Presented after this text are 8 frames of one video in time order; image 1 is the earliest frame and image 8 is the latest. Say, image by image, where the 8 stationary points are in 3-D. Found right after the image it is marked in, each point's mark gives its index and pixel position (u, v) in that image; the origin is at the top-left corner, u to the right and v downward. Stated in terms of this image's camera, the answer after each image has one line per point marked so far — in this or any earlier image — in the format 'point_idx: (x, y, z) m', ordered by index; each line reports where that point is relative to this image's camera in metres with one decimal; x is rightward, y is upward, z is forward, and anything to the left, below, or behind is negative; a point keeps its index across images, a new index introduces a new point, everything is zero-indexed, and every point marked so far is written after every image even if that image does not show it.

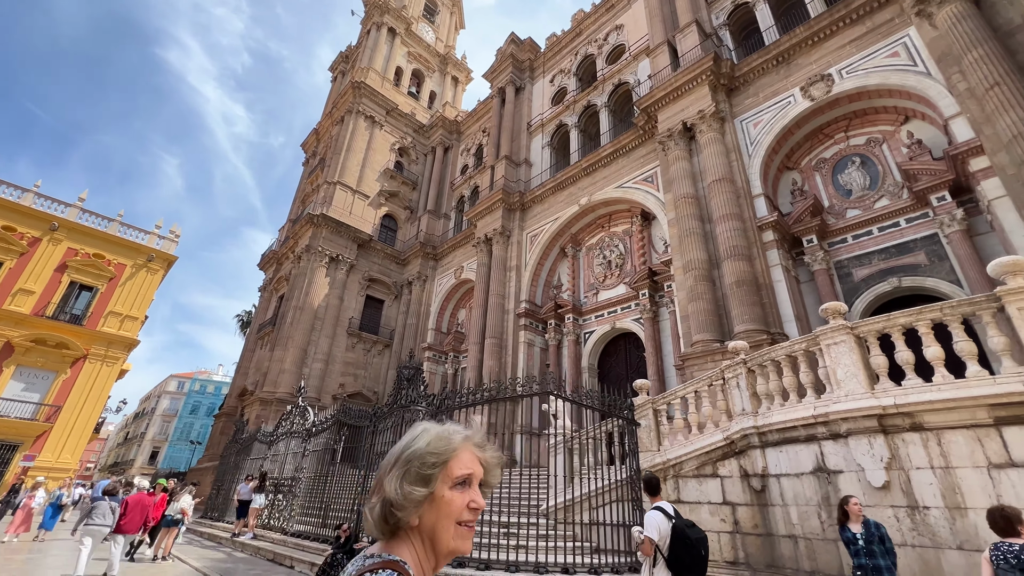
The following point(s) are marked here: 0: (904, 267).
0: (+8.3, +0.4, +9.6) m
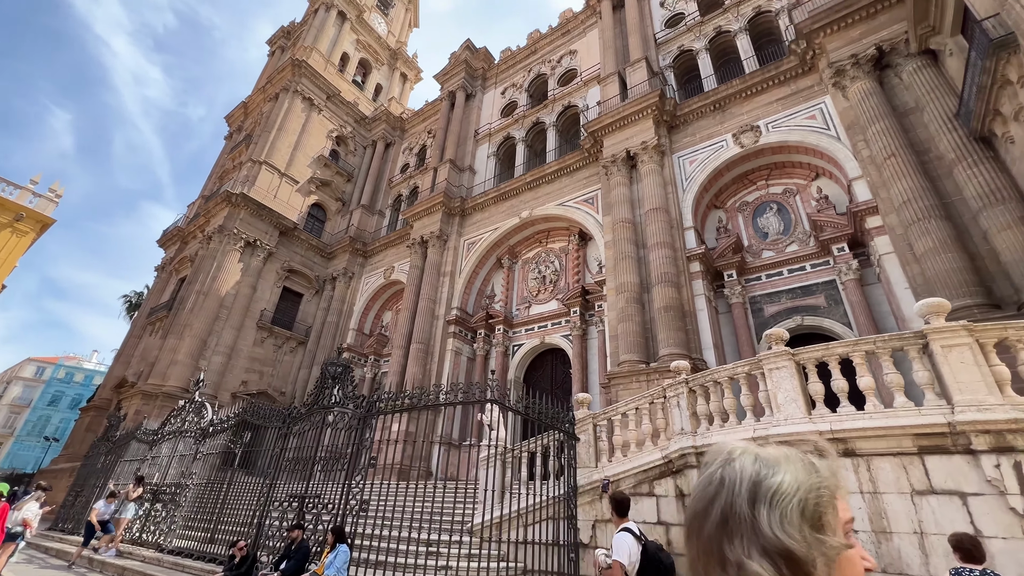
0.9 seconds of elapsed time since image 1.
0: (+6.9, -0.5, +10.6) m
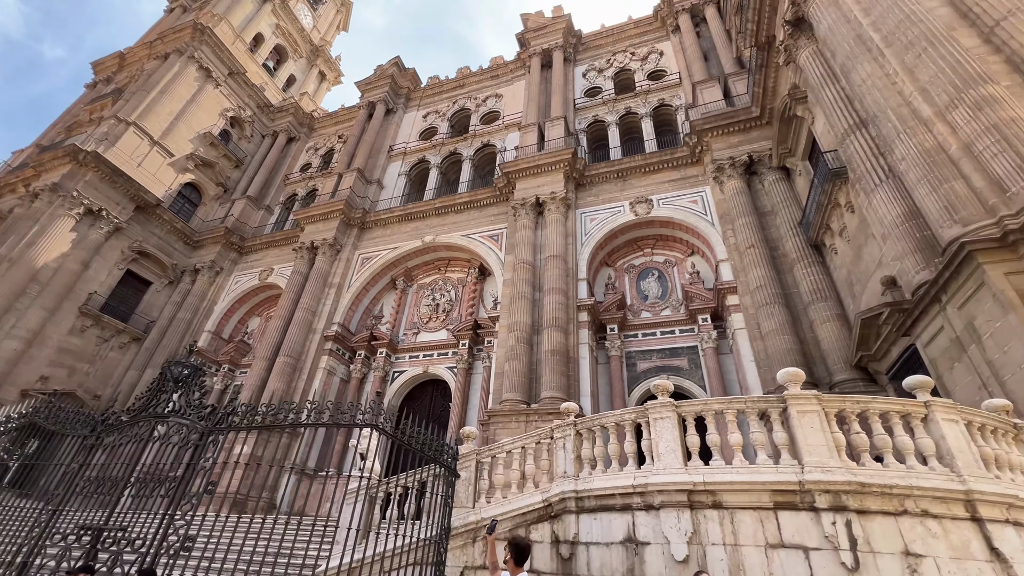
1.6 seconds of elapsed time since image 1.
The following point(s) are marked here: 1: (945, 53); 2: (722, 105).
0: (+4.1, -2.1, +11.7) m
1: (+5.8, +3.2, +6.1) m
2: (+6.4, +5.6, +13.7) m
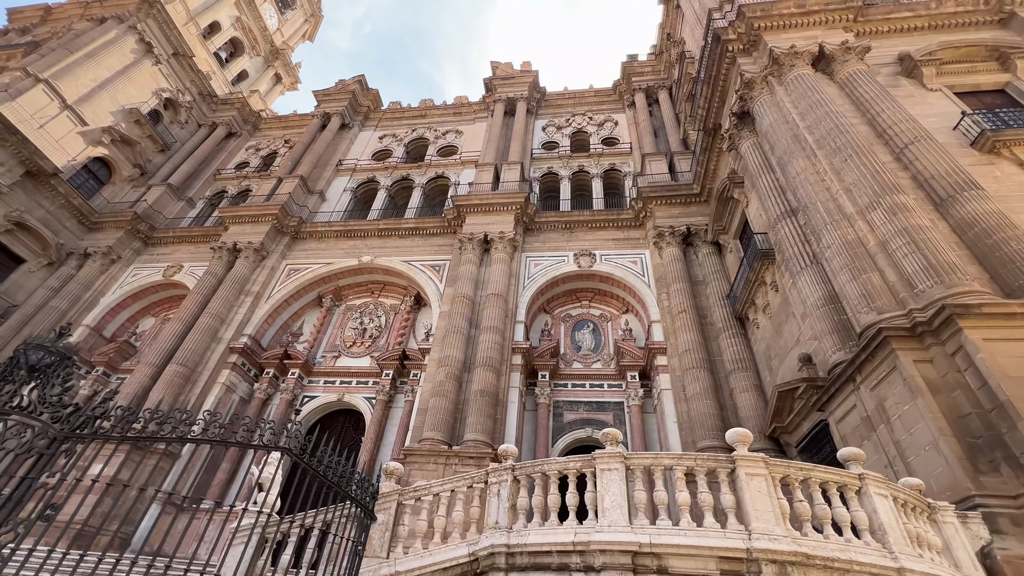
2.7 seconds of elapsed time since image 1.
0: (+2.2, -3.5, +11.7) m
1: (+5.4, +1.9, +6.9) m
2: (+5.1, +3.6, +14.8) m
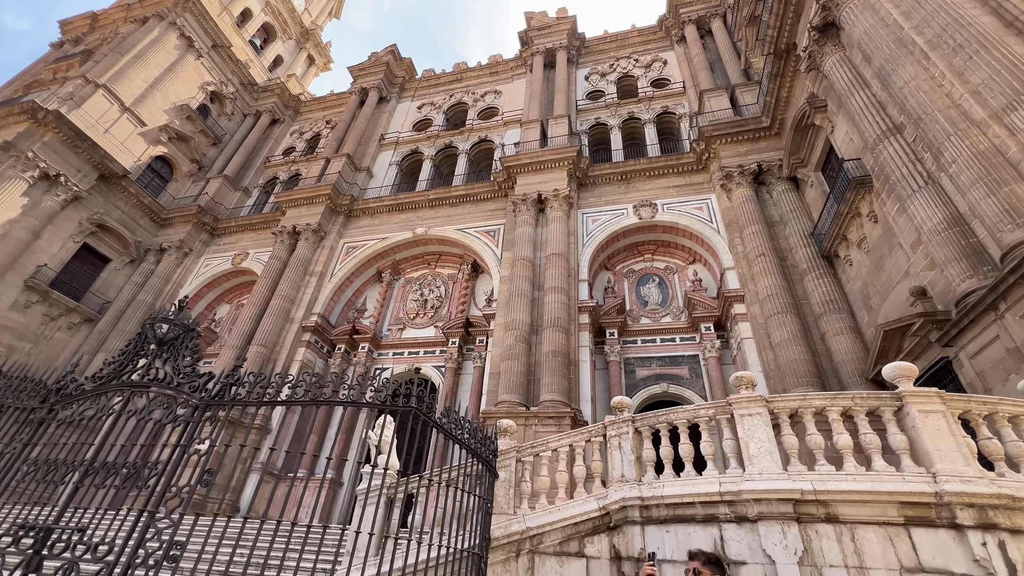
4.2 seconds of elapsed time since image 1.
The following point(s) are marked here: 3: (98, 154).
0: (+4.0, -2.2, +11.3) m
1: (+6.4, +3.0, +5.9) m
2: (+6.6, +5.3, +13.6) m
3: (-14.4, +4.6, +15.6) m
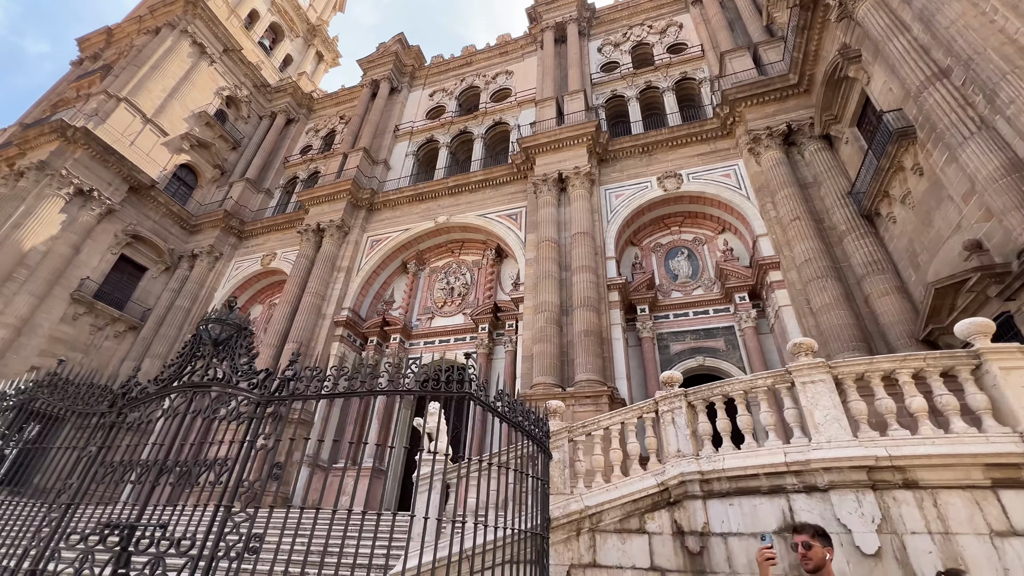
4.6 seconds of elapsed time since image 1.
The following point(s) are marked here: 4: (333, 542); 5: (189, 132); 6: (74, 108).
0: (+4.8, -1.5, +11.1) m
1: (+6.6, +3.7, +5.4) m
2: (+7.0, +6.2, +13.0) m
3: (-13.7, +4.3, +16.0) m
4: (-2.1, -2.9, +5.2) m
5: (-13.6, +6.5, +18.9) m
6: (-16.5, +6.8, +17.0) m
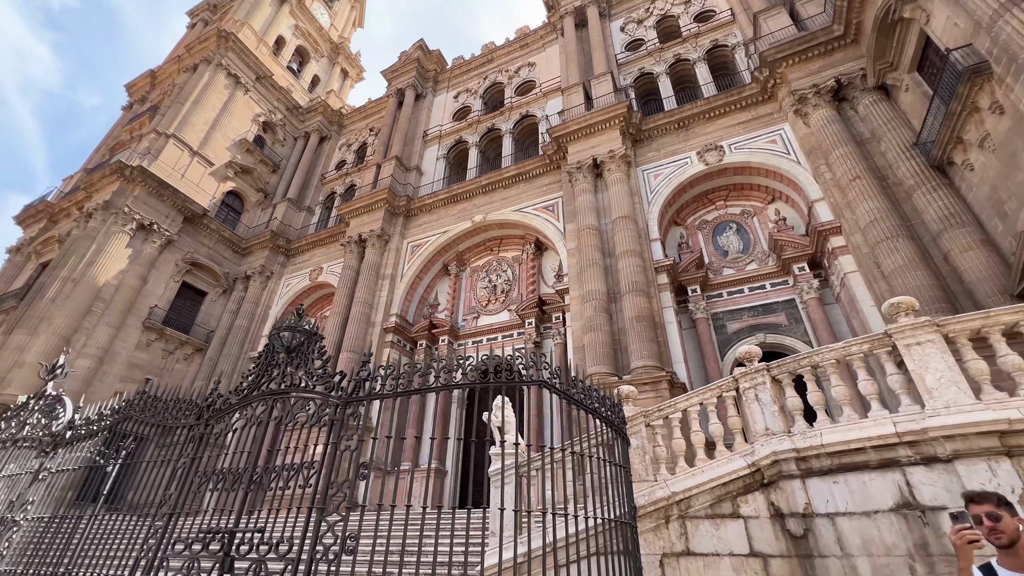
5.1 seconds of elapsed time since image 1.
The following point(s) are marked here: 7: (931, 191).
0: (+6.0, -0.9, +10.6) m
1: (+6.8, +4.4, +4.8) m
2: (+7.6, +7.0, +12.3) m
3: (-12.5, +3.4, +17.0) m
4: (-1.2, -2.9, +5.2) m
5: (-12.3, +5.6, +19.9) m
6: (-15.4, +5.6, +18.2) m
7: (+8.1, +1.9, +8.7) m
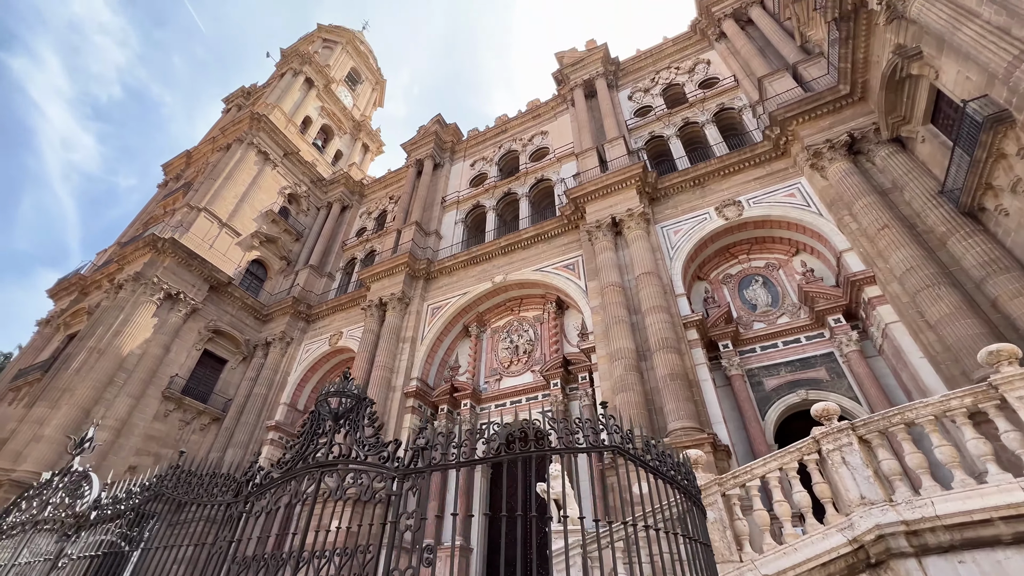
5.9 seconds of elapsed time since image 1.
0: (+6.6, -2.1, +10.0) m
1: (+7.2, +3.9, +5.0) m
2: (+8.1, +5.6, +12.8) m
3: (-11.8, +0.8, +17.5) m
4: (-0.7, -3.6, +4.7) m
5: (-11.6, +2.6, +20.6) m
6: (-14.7, +2.7, +19.0) m
7: (+8.6, +1.0, +8.5) m
